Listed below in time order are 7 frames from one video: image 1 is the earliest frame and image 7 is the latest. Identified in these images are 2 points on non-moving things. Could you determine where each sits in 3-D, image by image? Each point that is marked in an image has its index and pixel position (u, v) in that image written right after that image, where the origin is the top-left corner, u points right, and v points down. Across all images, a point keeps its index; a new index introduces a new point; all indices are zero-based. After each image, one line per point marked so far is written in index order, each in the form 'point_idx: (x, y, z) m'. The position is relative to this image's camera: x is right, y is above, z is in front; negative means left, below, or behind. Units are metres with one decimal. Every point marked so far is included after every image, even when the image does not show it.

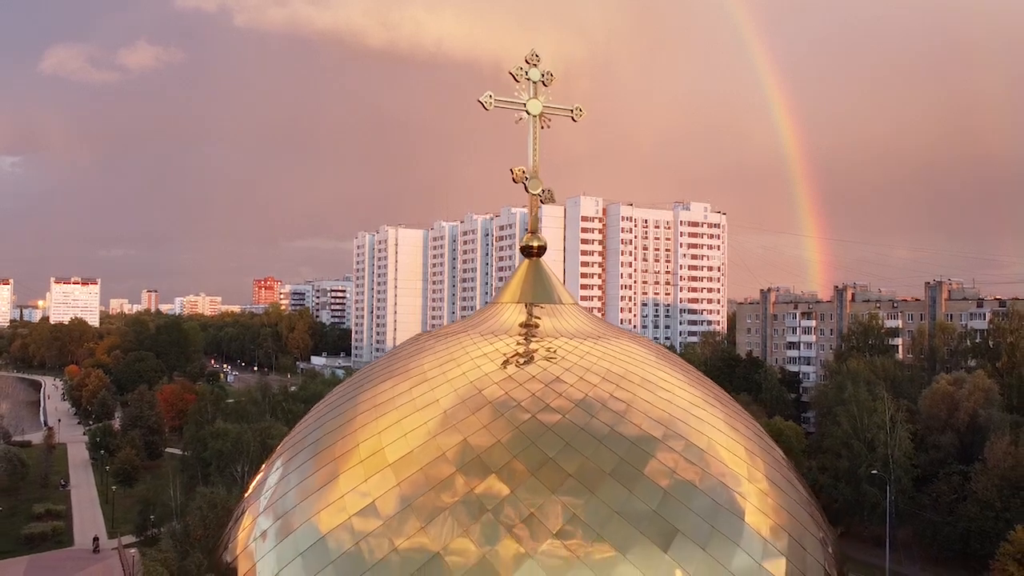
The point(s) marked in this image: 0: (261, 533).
0: (-1.8, -1.9, +5.3) m
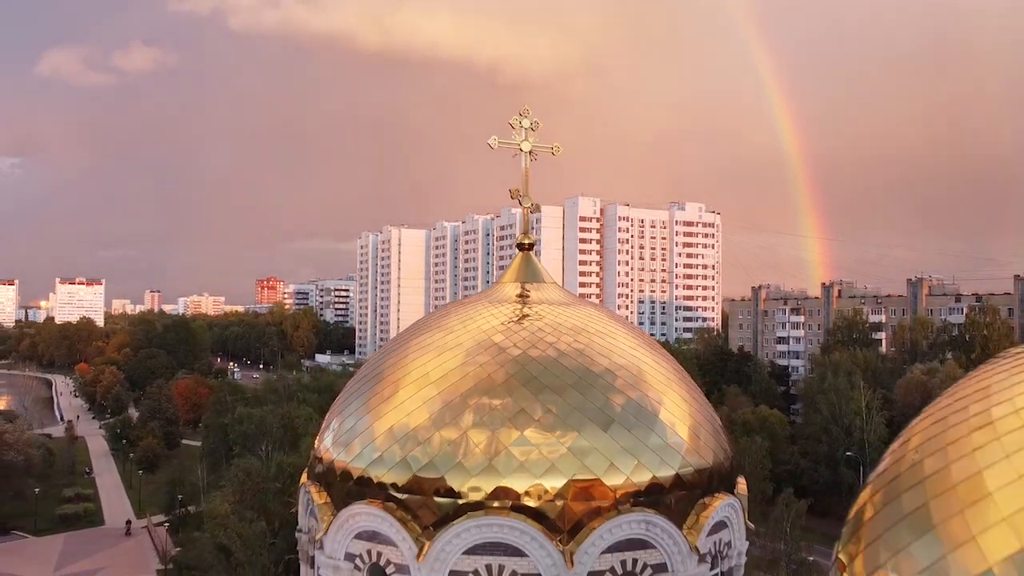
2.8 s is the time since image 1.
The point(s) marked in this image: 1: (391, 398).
0: (-1.9, -1.7, +8.0) m
1: (-1.3, -1.2, +7.9) m
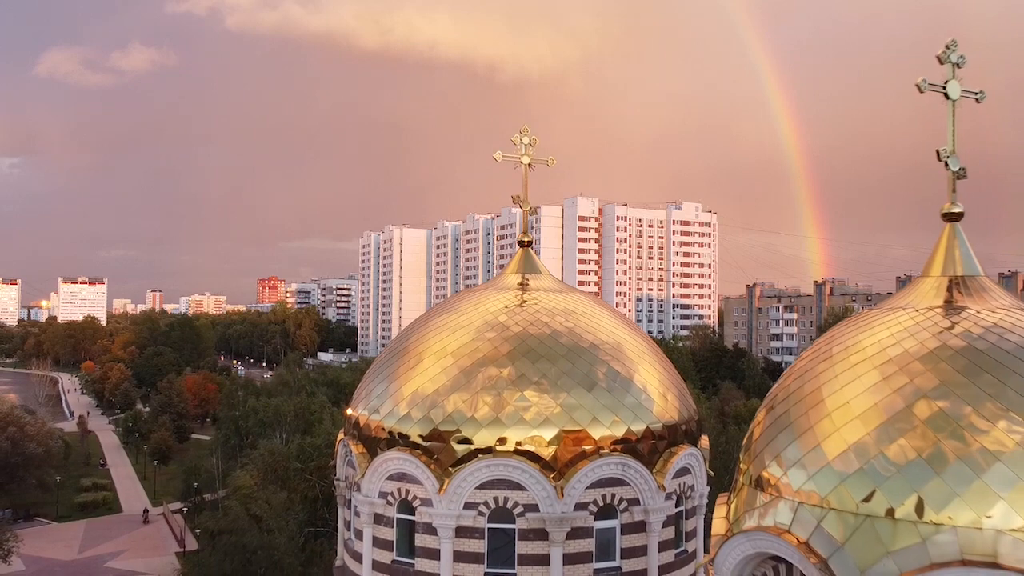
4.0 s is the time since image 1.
0: (-1.8, -1.5, +9.7) m
1: (-1.3, -1.0, +9.6) m
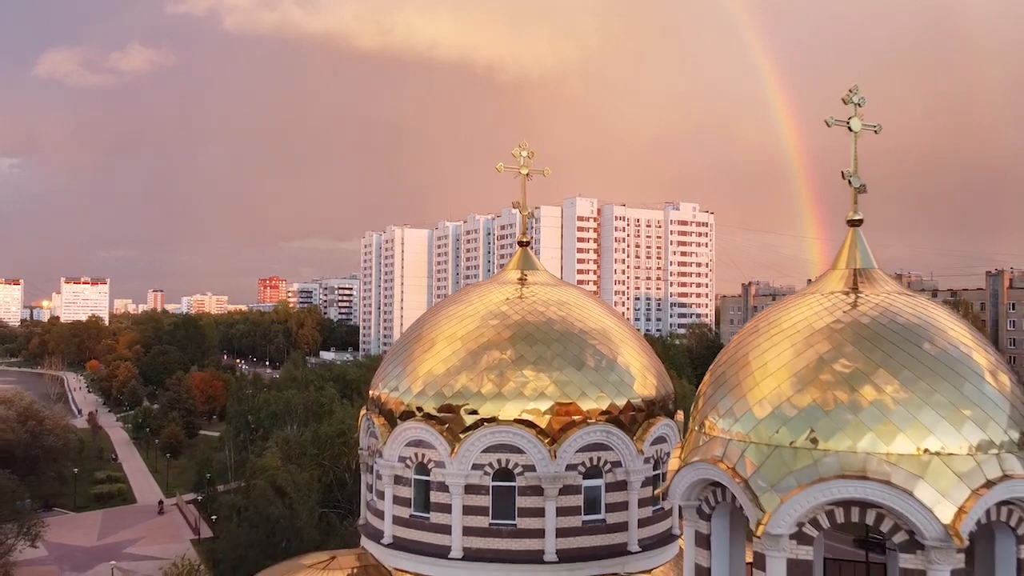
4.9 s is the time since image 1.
0: (-1.8, -1.5, +11.2) m
1: (-1.3, -0.9, +11.1) m
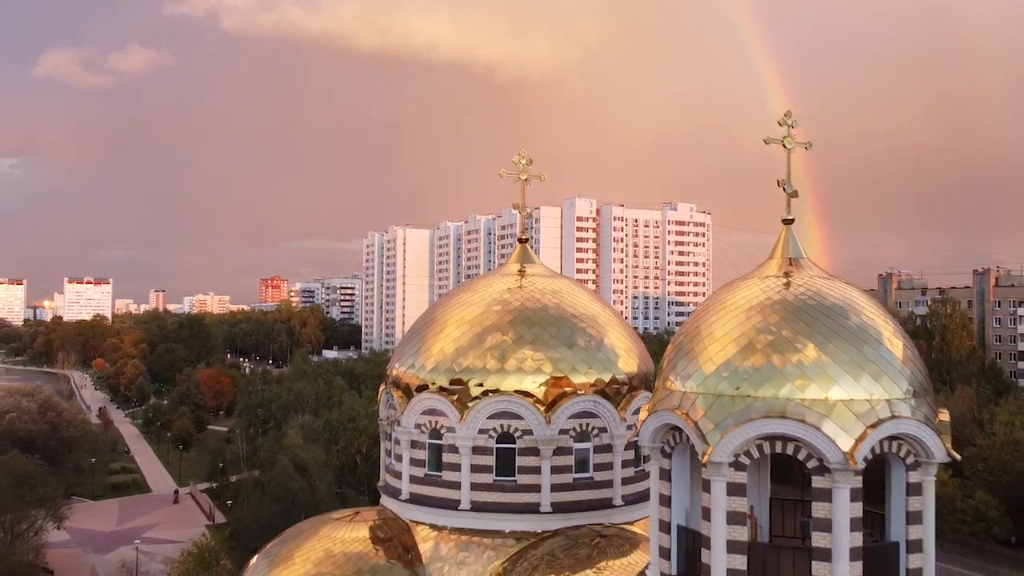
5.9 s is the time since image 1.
0: (-1.8, -1.3, +12.8) m
1: (-1.2, -0.8, +12.7) m
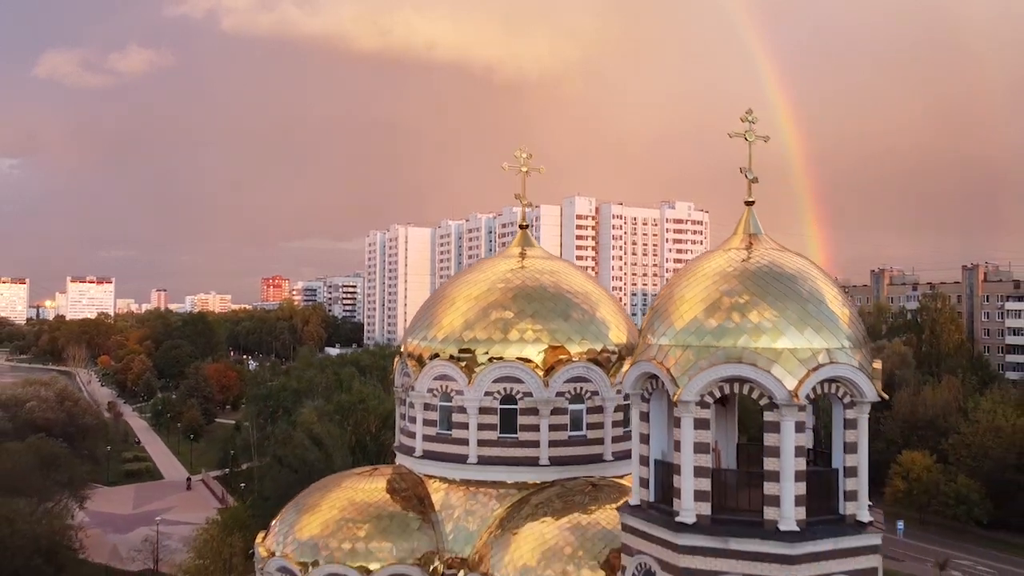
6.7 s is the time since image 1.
0: (-1.8, -0.9, +14.3) m
1: (-1.2, -0.4, +14.2) m
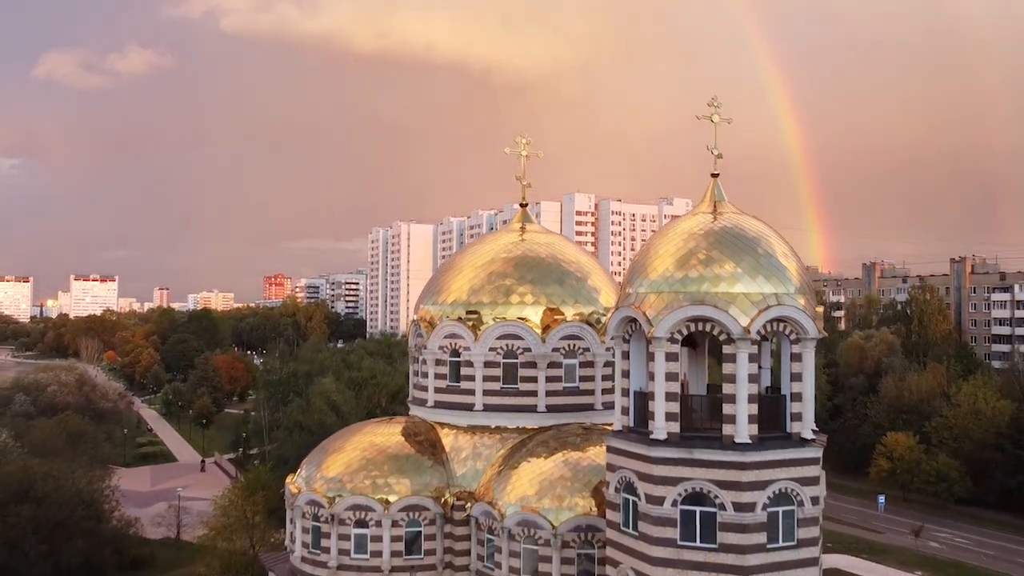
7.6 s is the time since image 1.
0: (-1.7, -0.3, +16.1) m
1: (-1.2, +0.2, +16.0) m
